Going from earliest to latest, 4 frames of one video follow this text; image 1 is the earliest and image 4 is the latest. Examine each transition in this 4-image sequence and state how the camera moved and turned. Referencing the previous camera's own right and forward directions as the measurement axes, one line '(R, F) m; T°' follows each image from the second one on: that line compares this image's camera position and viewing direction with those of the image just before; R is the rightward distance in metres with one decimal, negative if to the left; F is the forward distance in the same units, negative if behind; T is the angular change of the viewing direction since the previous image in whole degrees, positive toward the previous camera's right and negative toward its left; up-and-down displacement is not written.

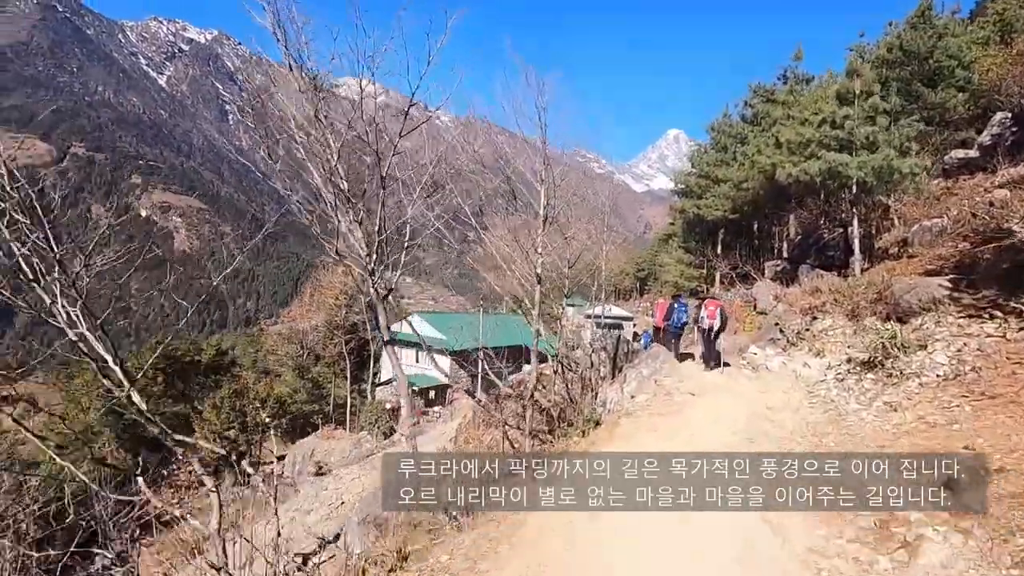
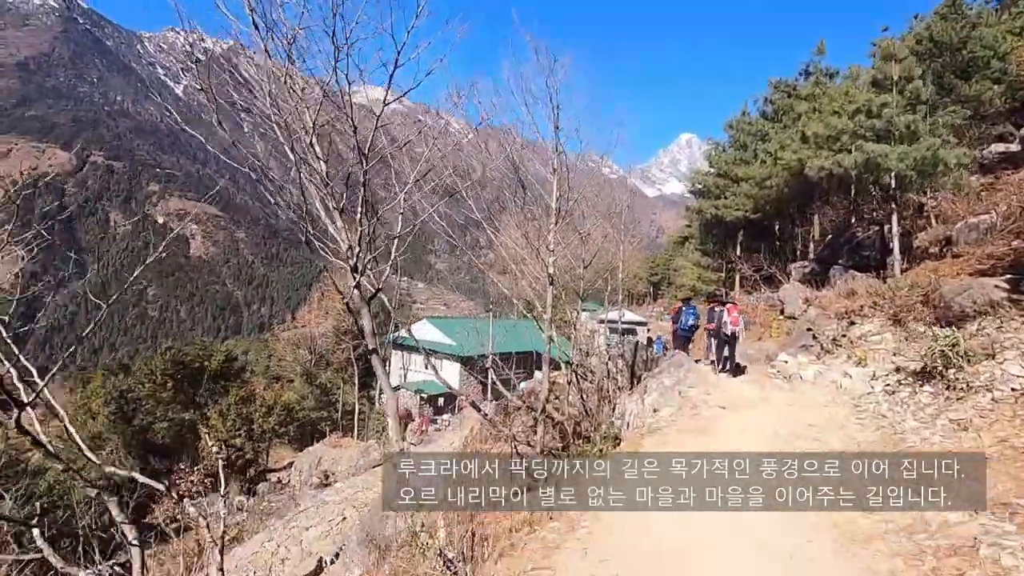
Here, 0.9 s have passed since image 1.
(0.0, +0.5) m; -1°
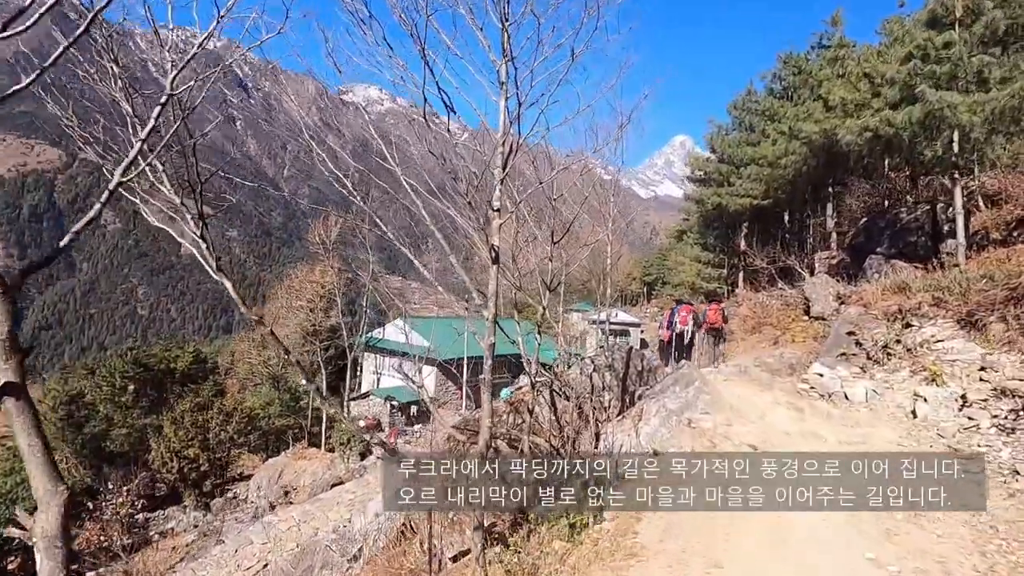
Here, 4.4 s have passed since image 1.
(+0.3, +1.5) m; +1°
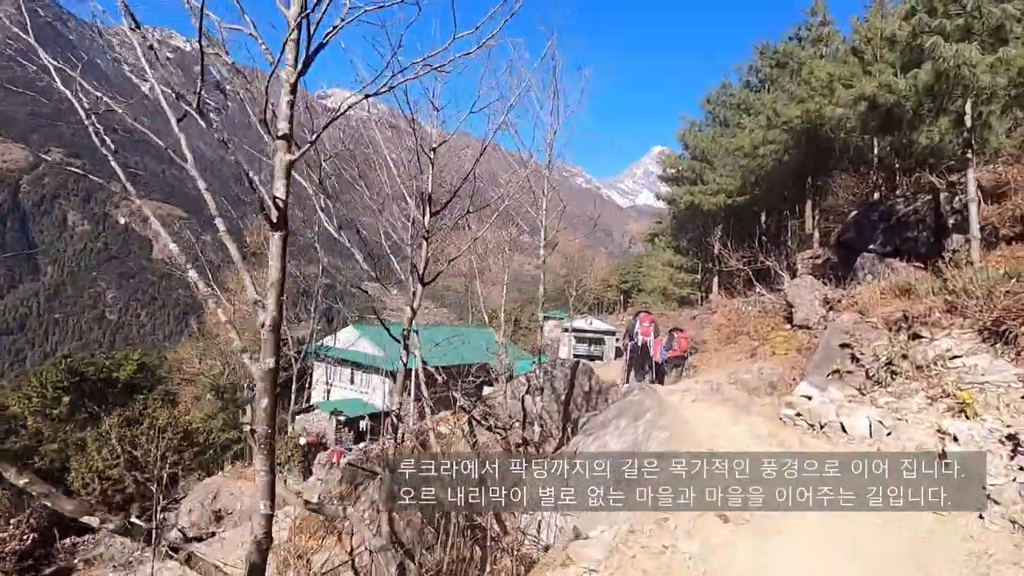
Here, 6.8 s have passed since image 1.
(+0.5, +1.1) m; +2°
